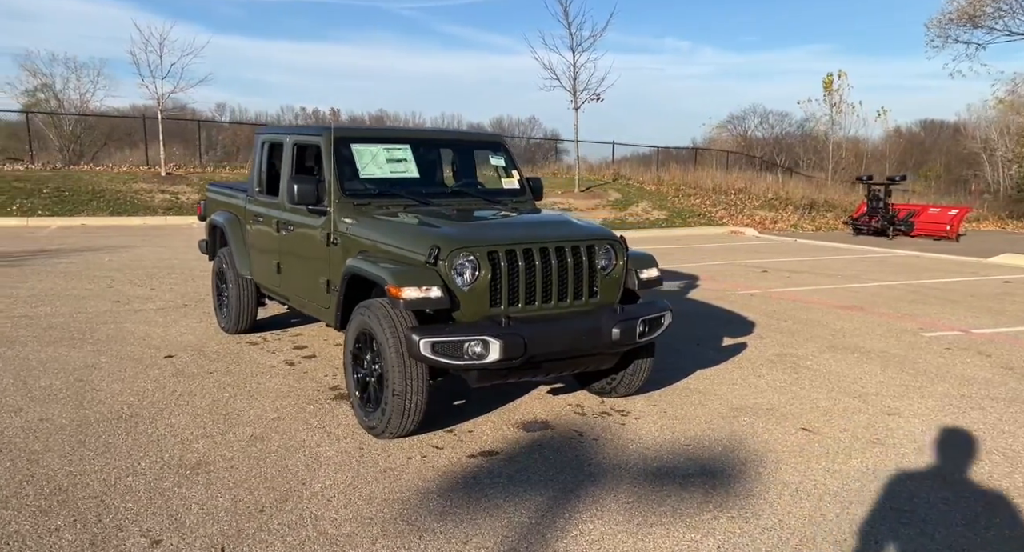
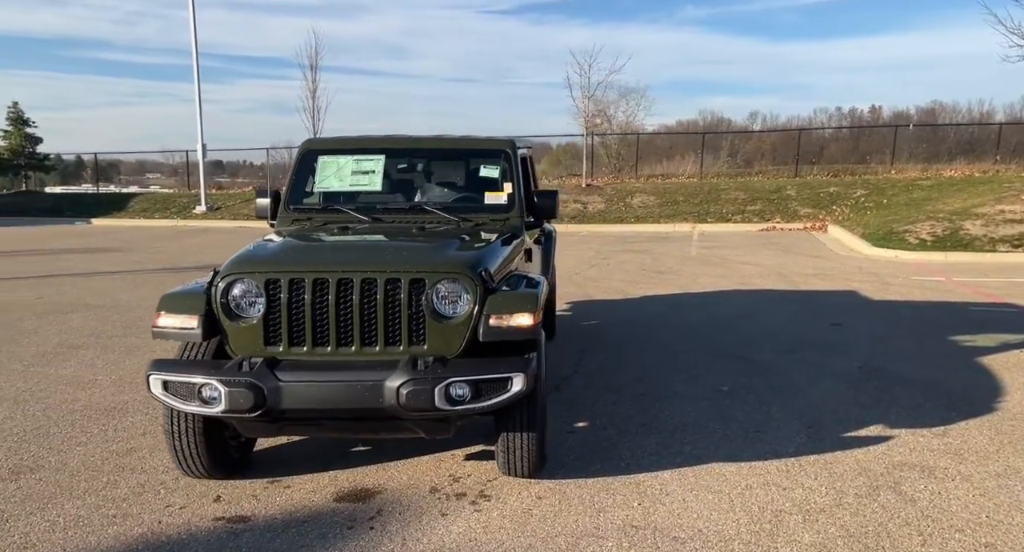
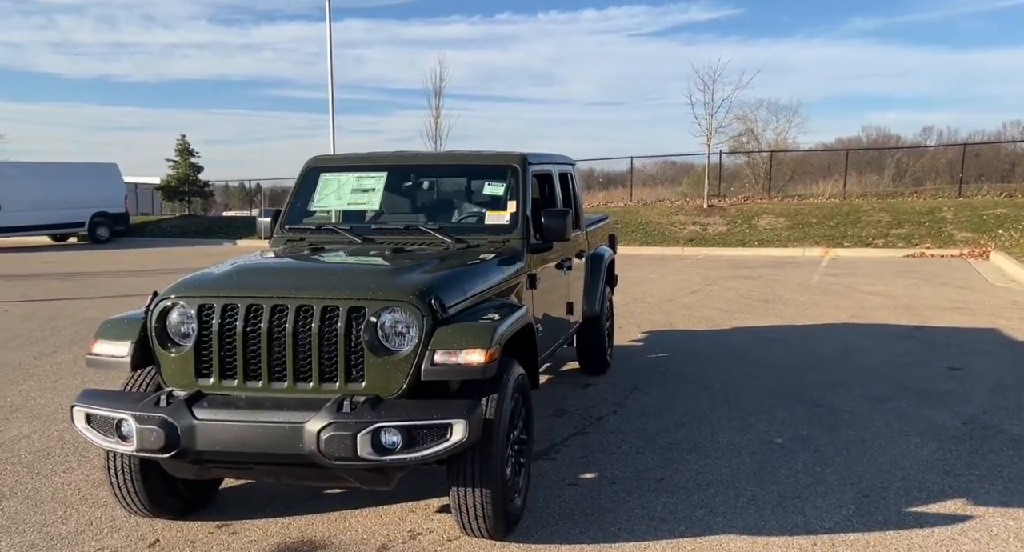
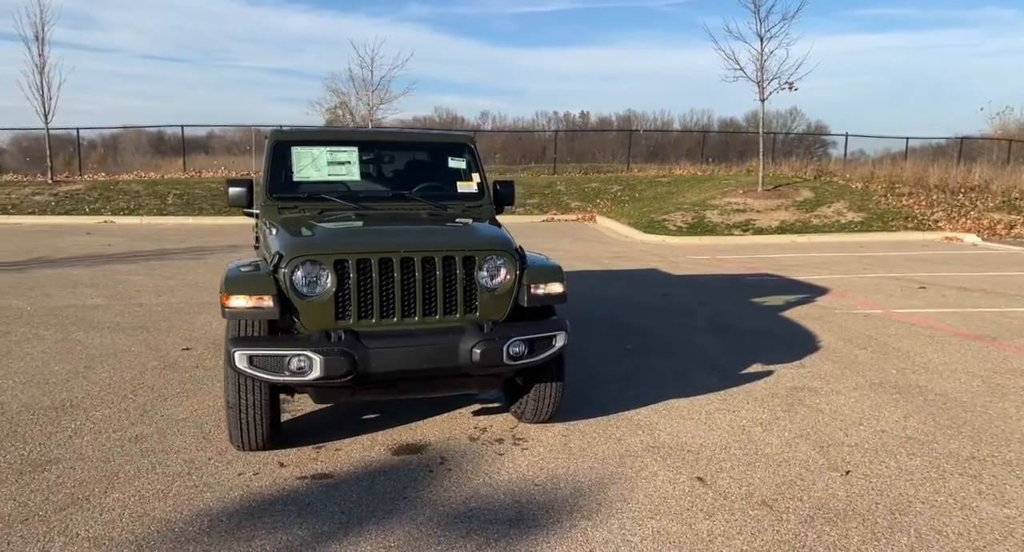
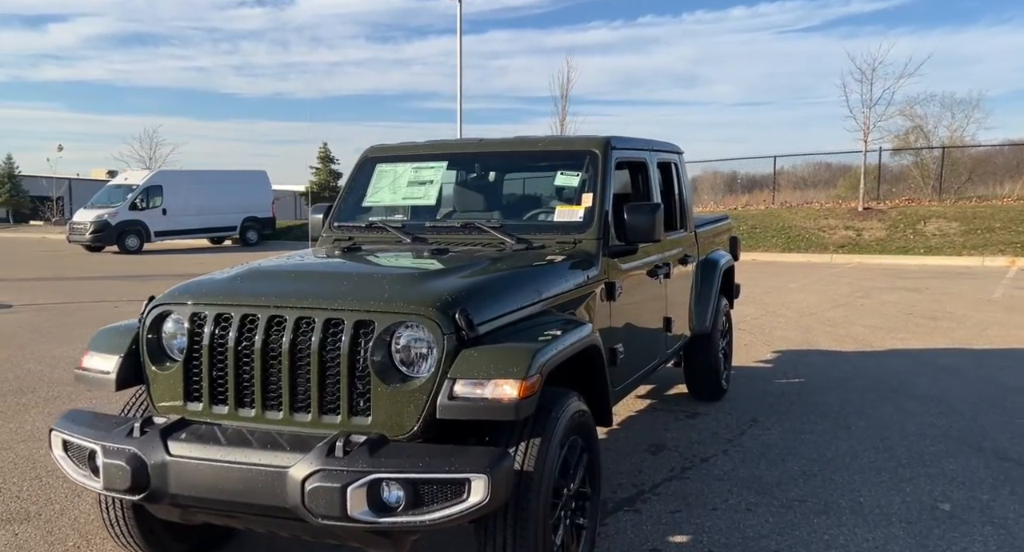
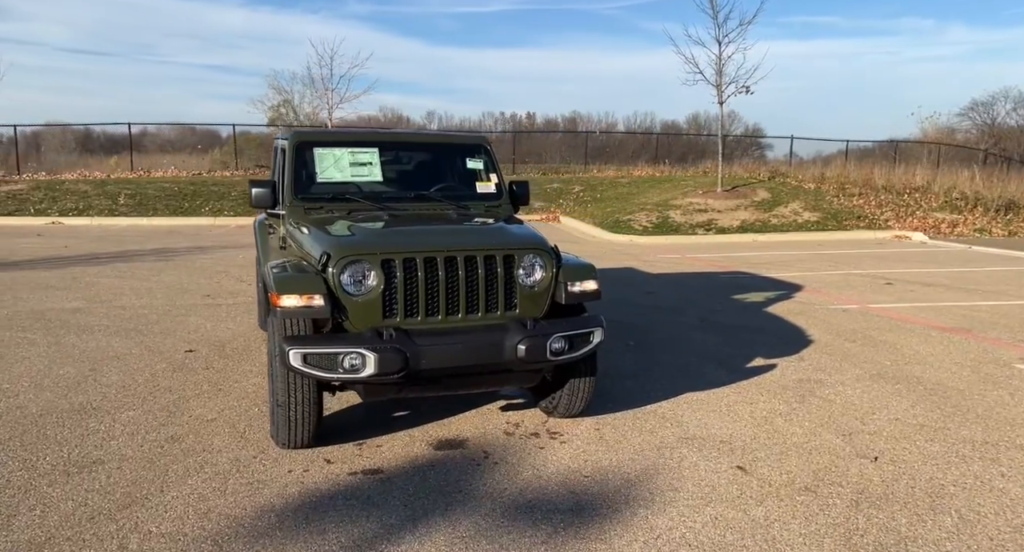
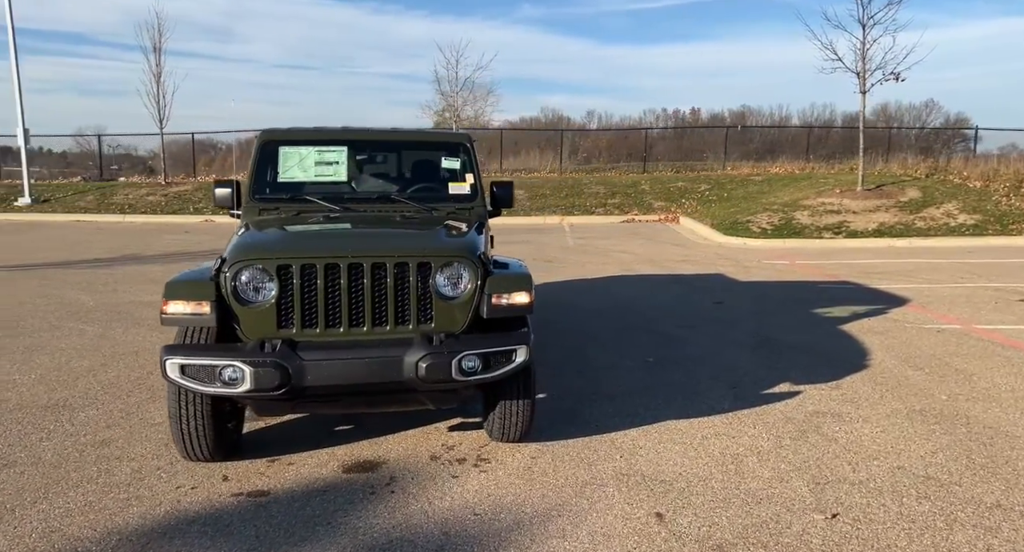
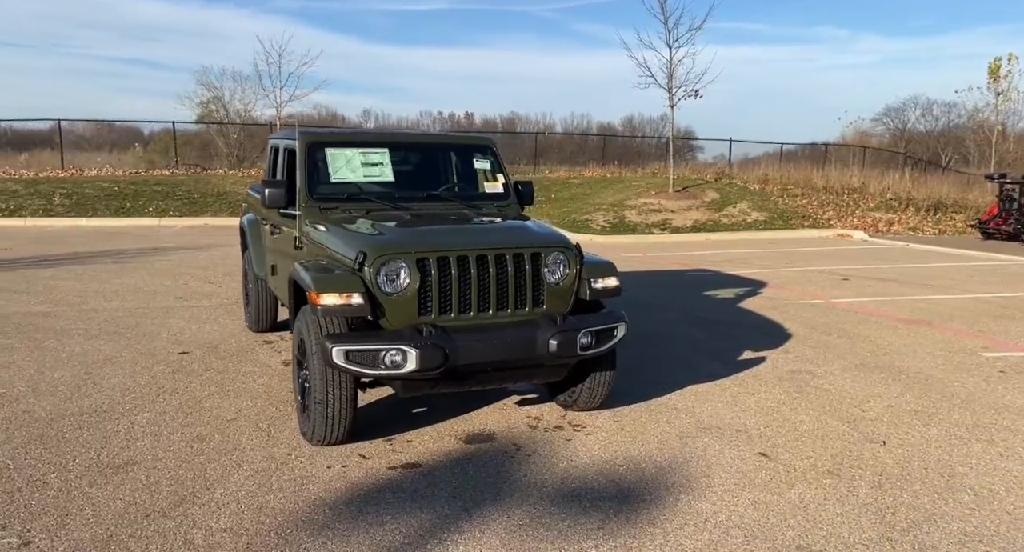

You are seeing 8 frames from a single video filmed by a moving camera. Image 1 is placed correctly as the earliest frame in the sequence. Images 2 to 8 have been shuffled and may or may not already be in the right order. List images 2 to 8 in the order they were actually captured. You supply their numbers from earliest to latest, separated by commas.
8, 6, 4, 7, 2, 3, 5
